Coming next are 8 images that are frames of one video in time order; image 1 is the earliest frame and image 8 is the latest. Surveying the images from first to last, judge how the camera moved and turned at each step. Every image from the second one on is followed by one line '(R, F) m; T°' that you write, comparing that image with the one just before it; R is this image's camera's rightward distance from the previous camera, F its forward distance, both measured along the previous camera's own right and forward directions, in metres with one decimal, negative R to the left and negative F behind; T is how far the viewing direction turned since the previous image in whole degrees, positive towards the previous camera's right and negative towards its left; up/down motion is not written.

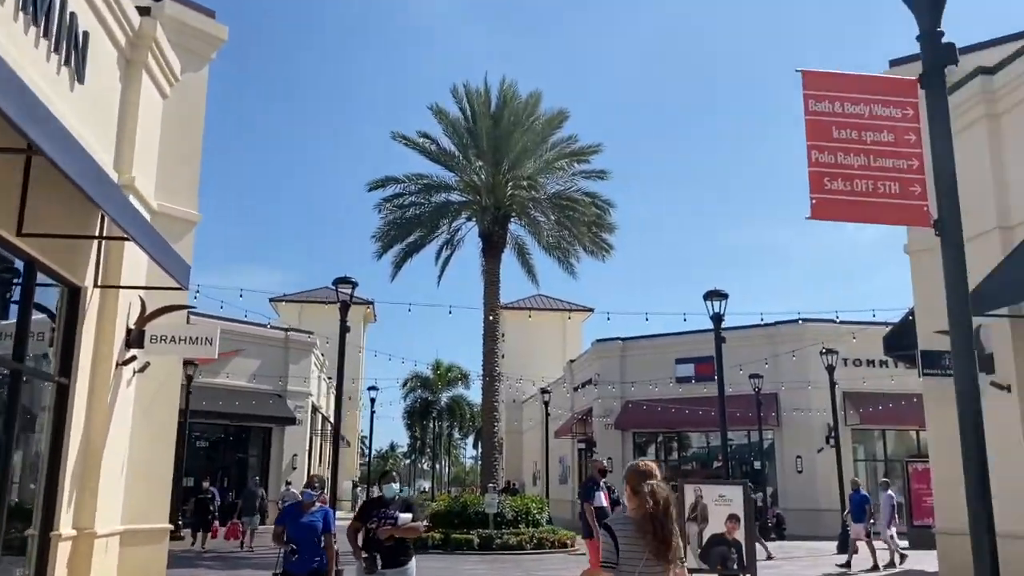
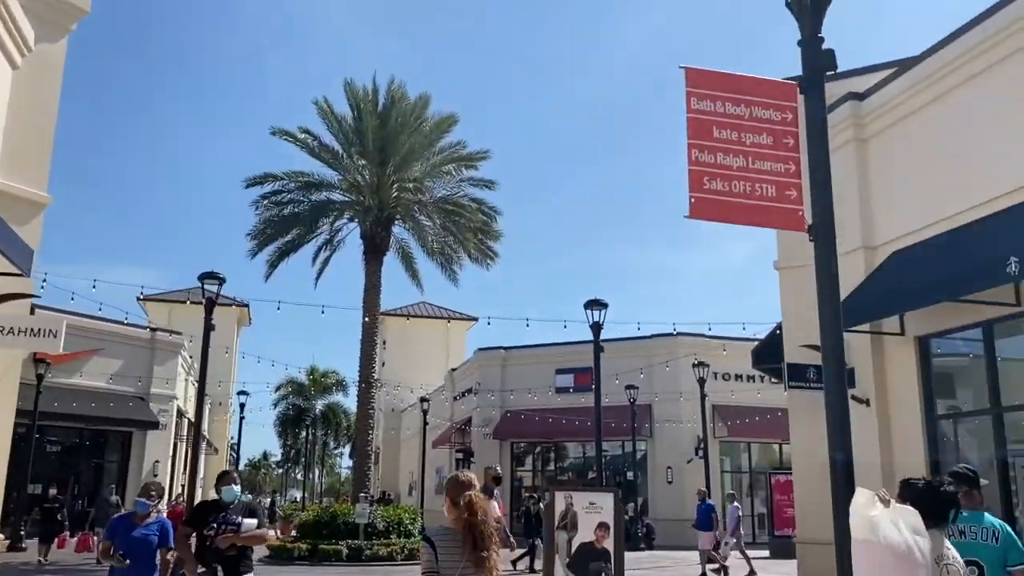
(+0.1, +0.3) m; +8°
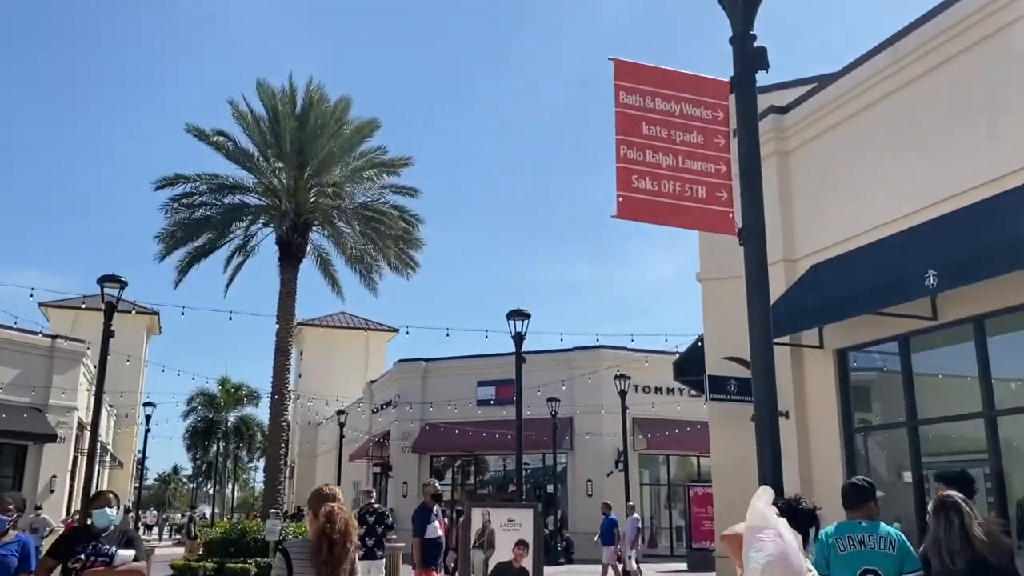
(0.0, +0.3) m; +5°
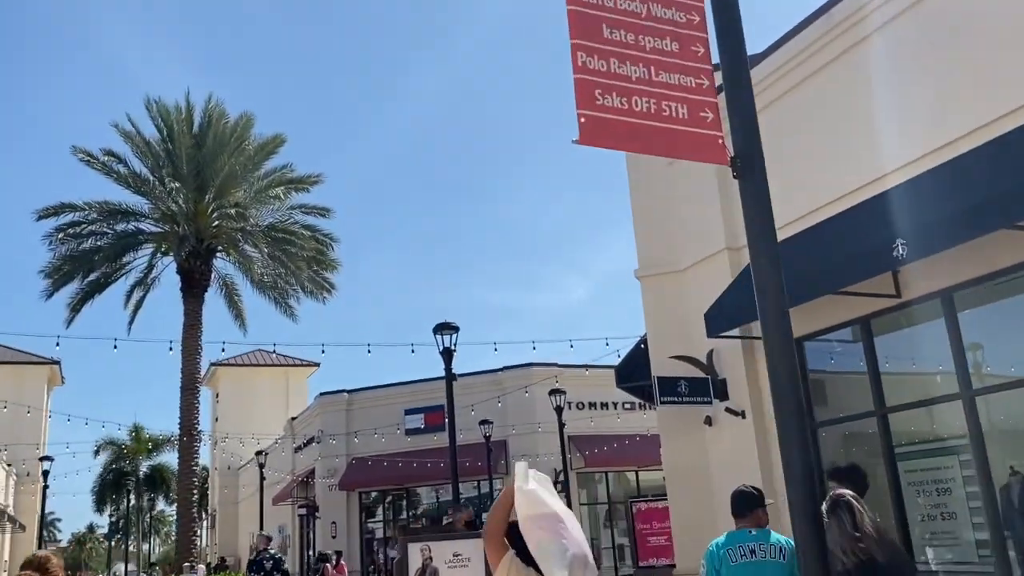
(-0.1, +1.1) m; +5°
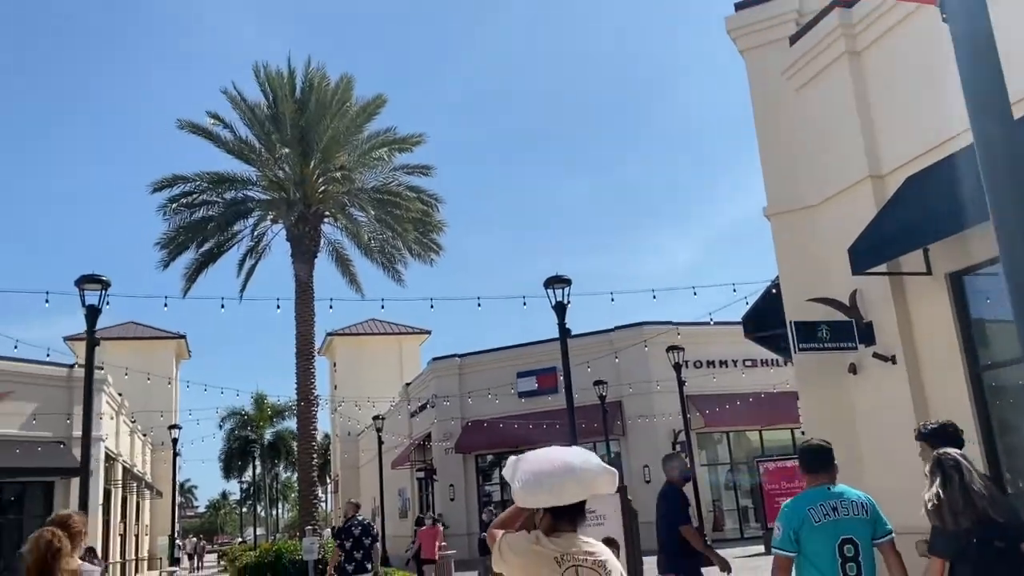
(-0.1, +0.7) m; -7°
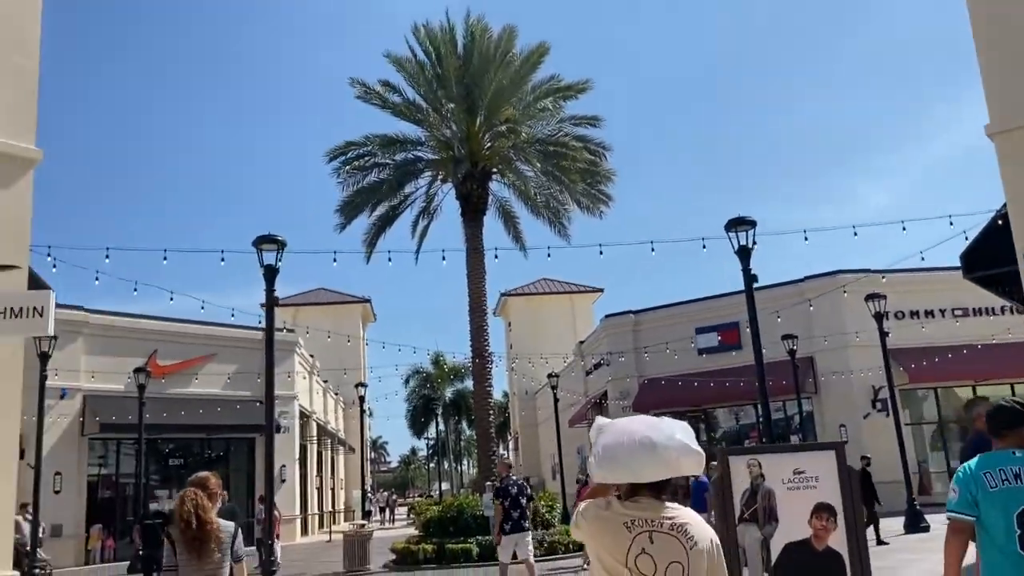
(0.0, +0.6) m; -11°
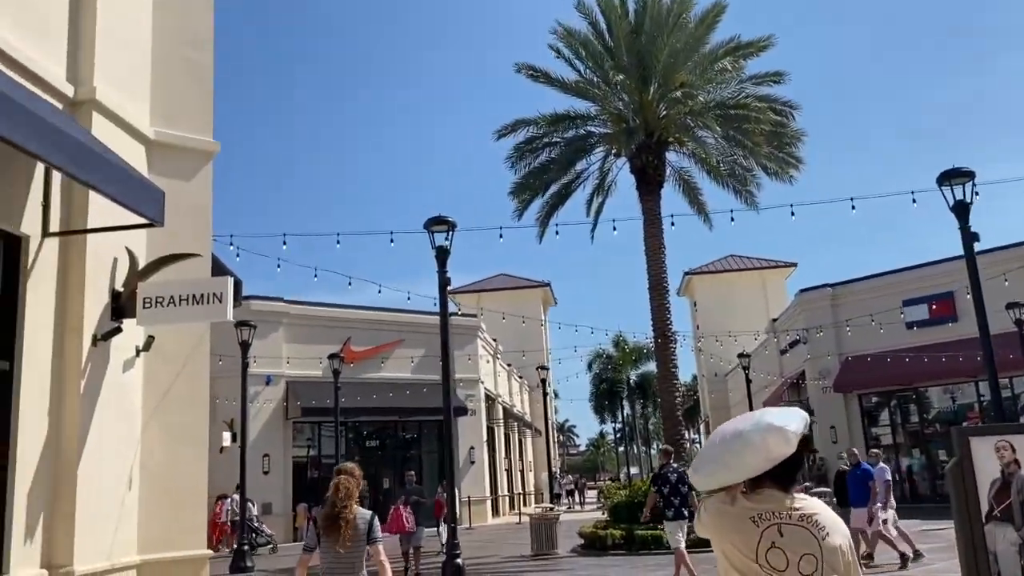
(0.0, +0.5) m; -12°
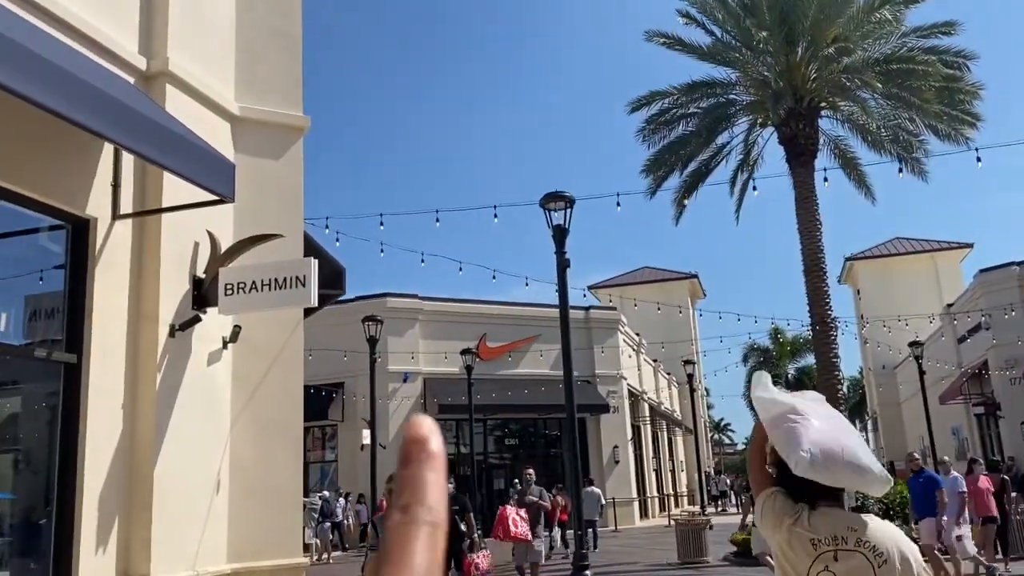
(+0.2, +1.1) m; -10°
